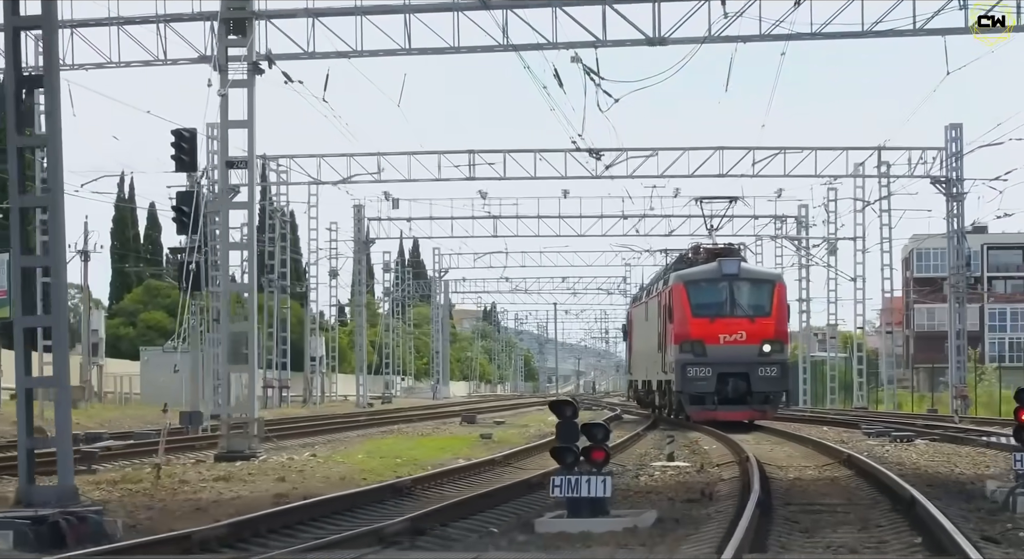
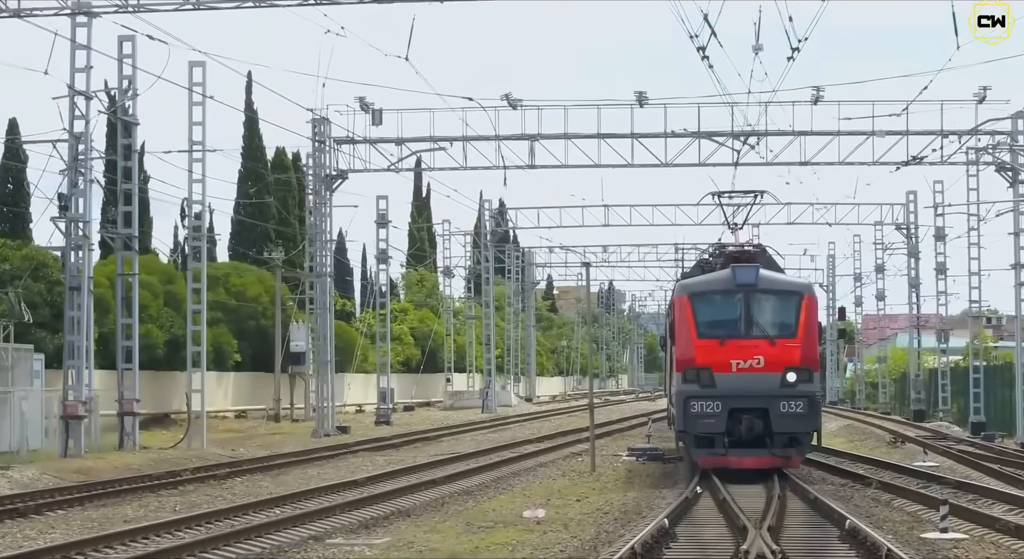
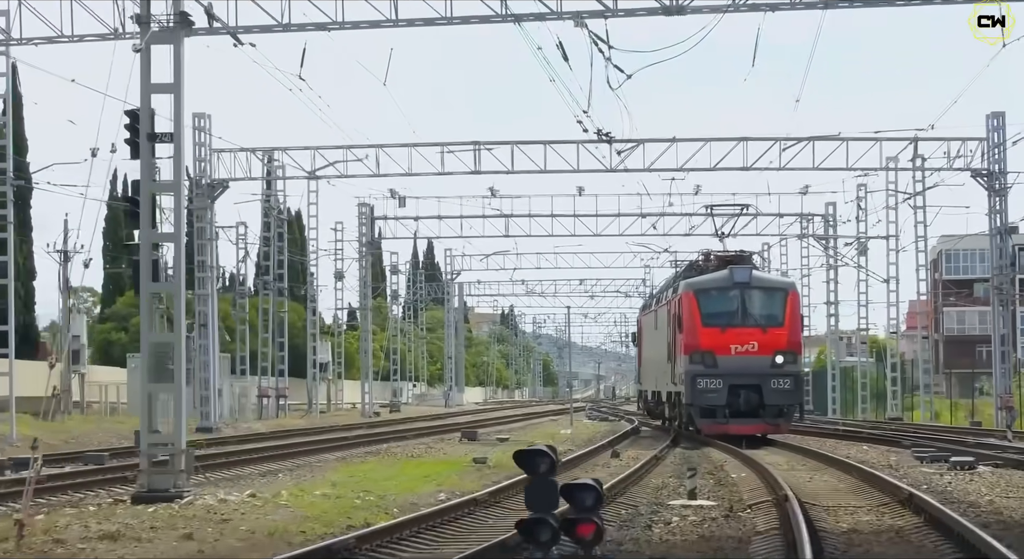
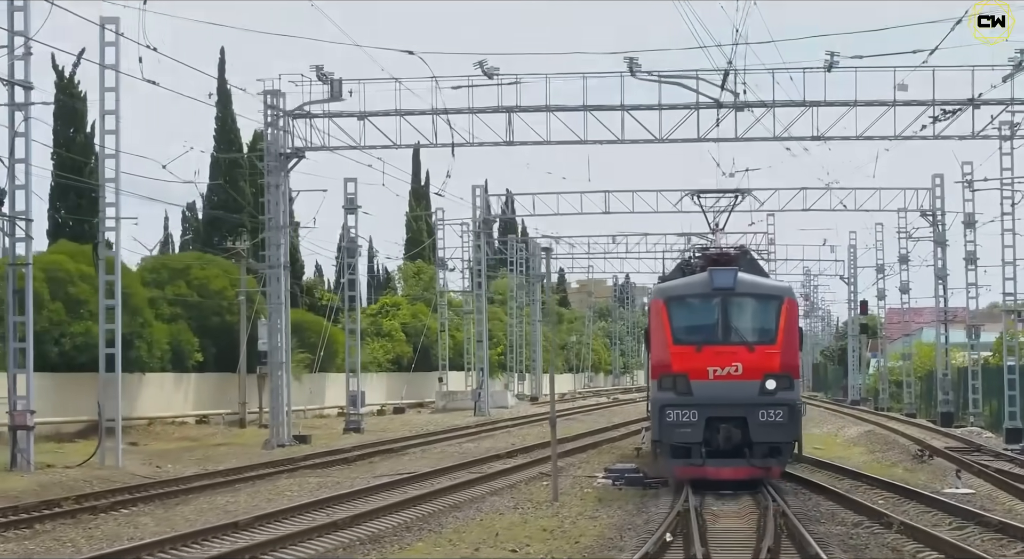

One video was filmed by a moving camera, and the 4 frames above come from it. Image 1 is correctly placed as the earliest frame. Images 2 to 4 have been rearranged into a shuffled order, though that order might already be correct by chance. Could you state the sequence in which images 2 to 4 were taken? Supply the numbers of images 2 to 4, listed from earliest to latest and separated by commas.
3, 2, 4
